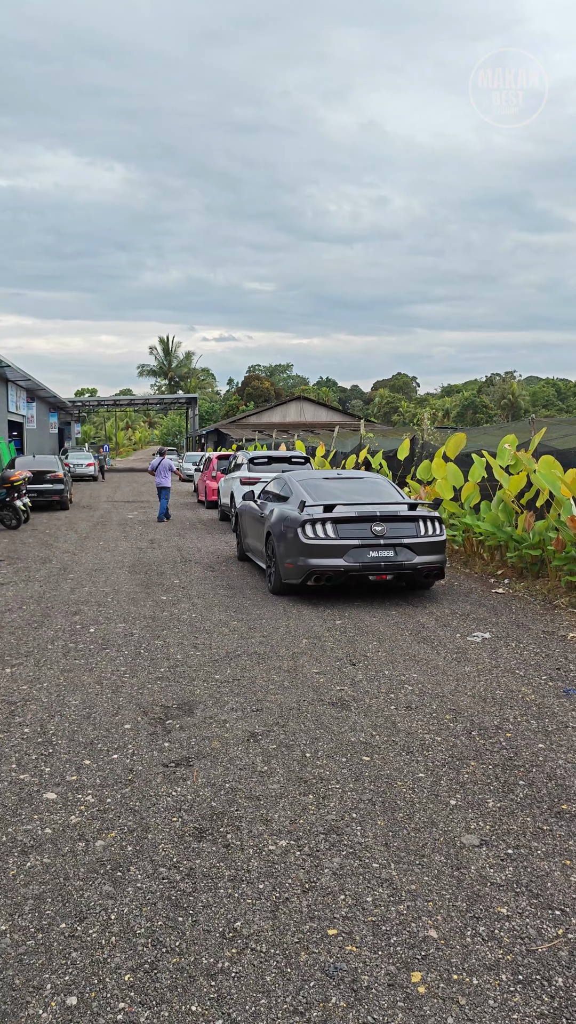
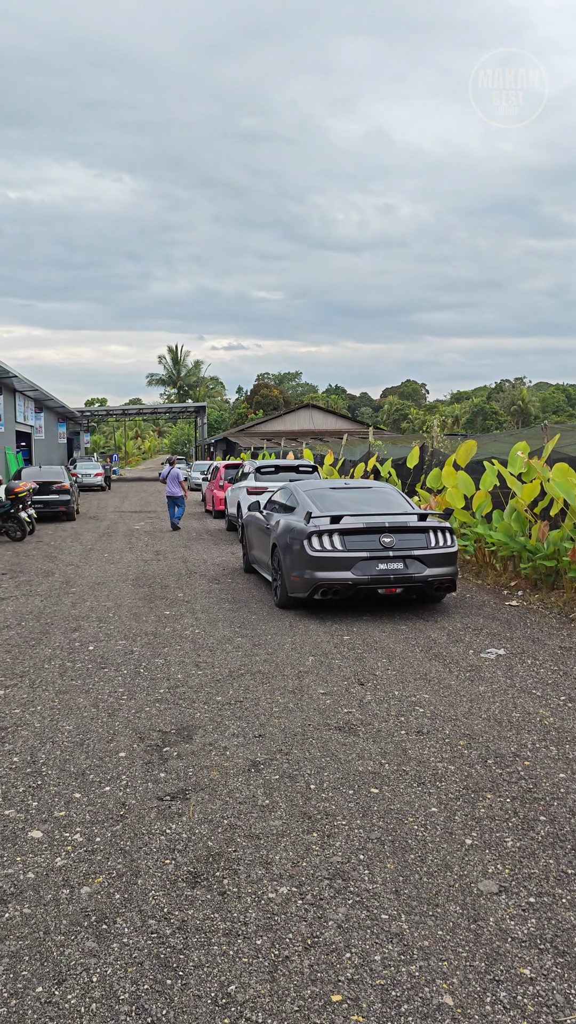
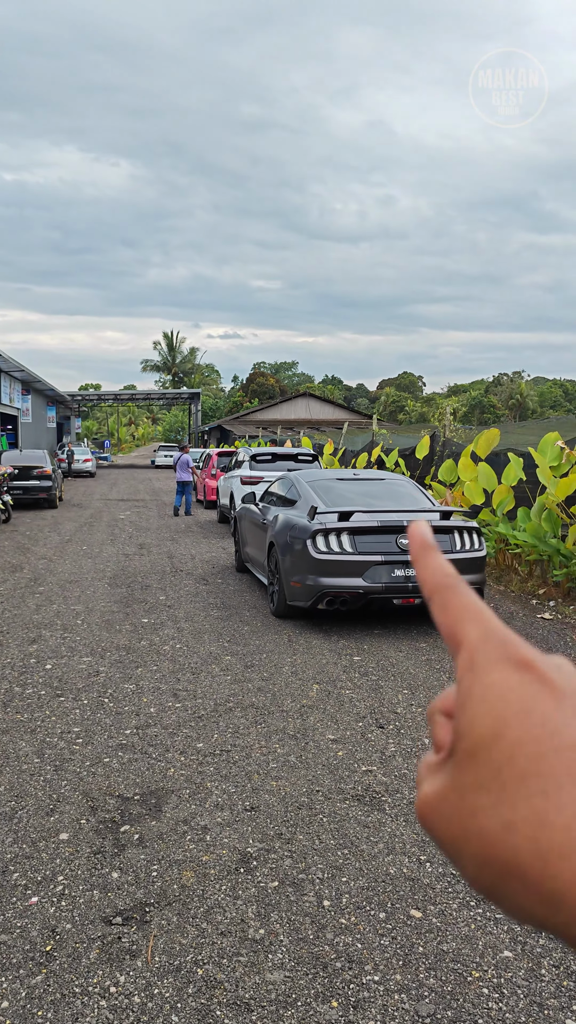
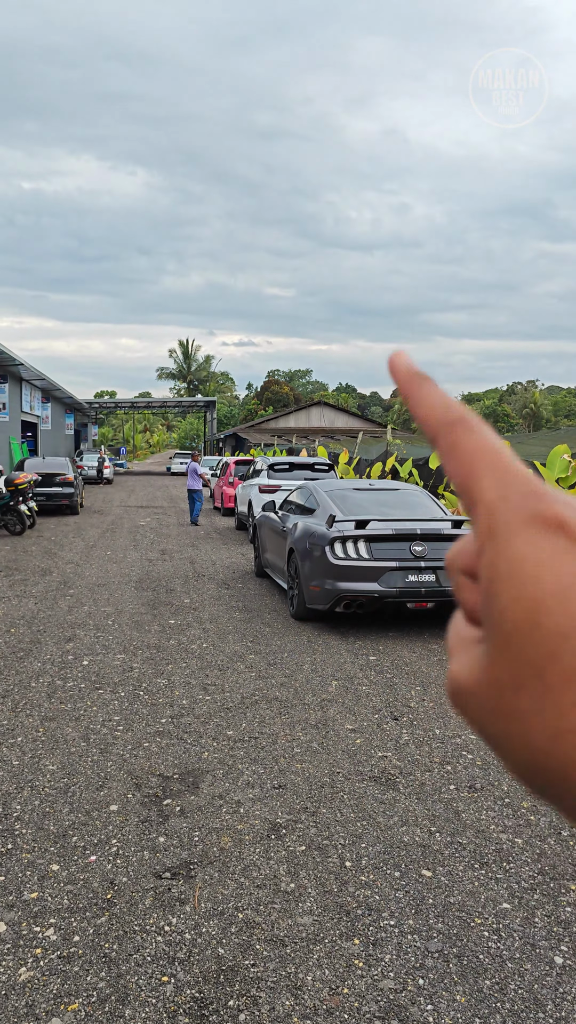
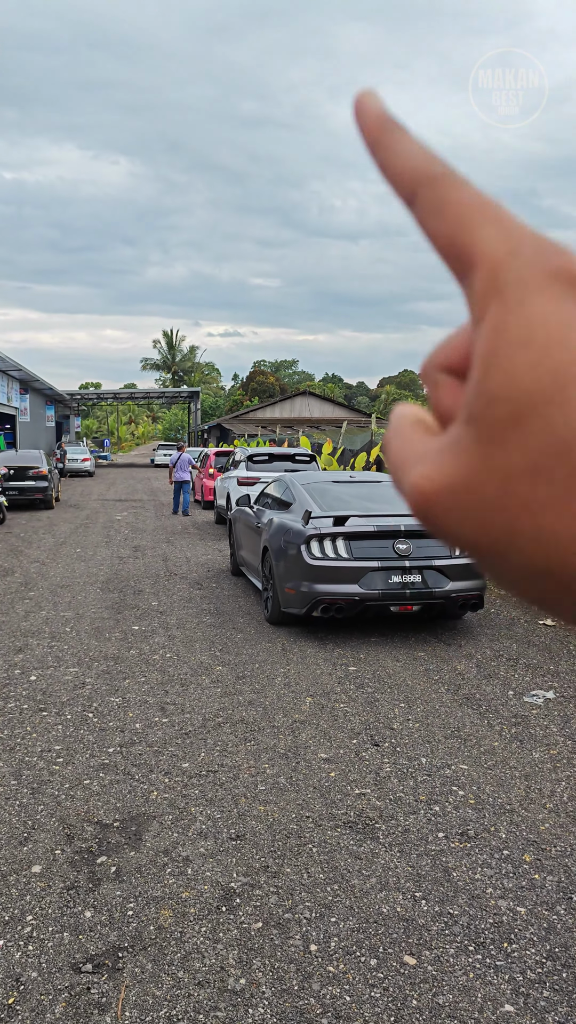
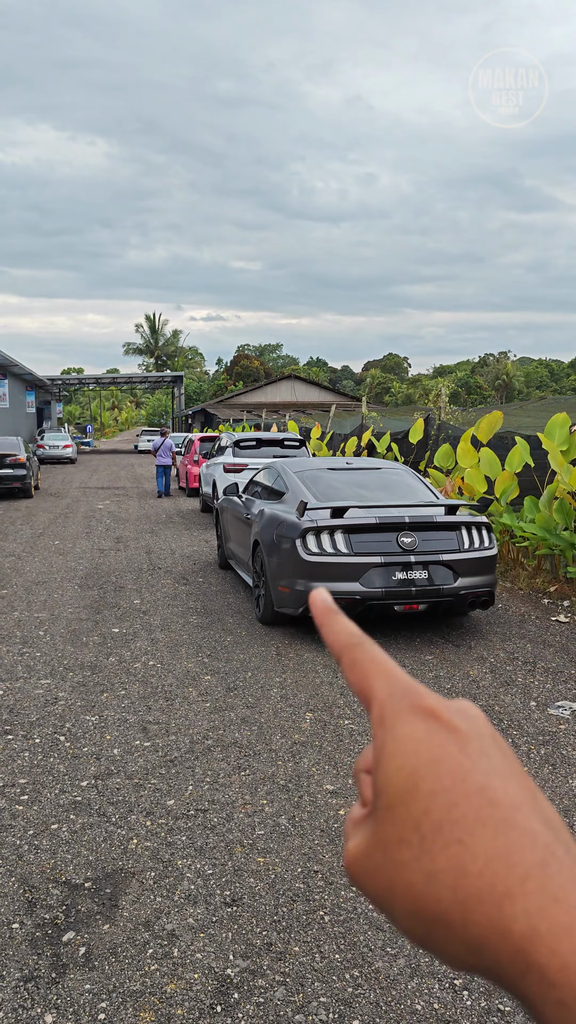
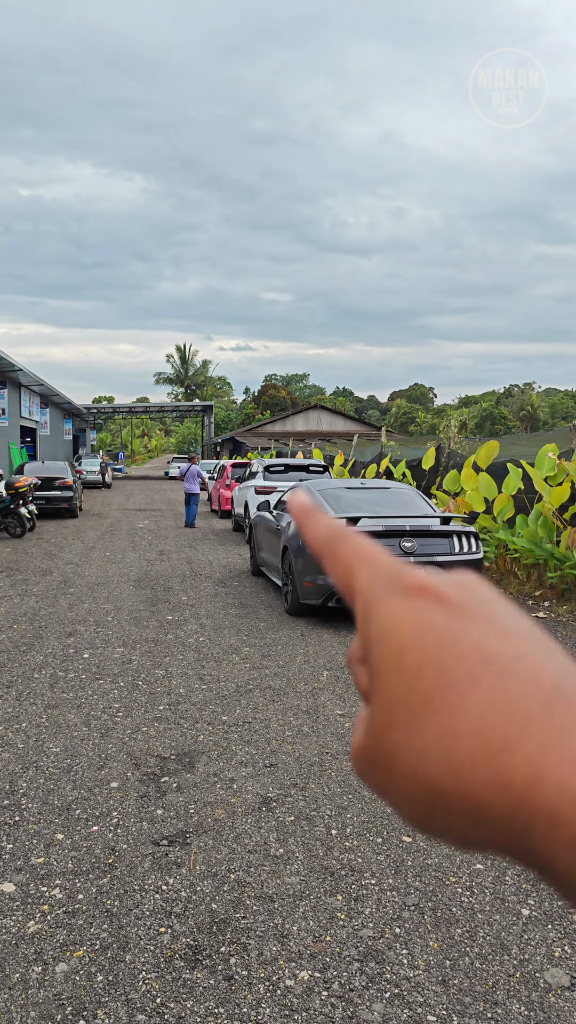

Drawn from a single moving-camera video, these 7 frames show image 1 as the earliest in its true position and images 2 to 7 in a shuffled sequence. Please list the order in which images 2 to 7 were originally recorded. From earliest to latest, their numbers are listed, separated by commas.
2, 7, 4, 3, 5, 6
